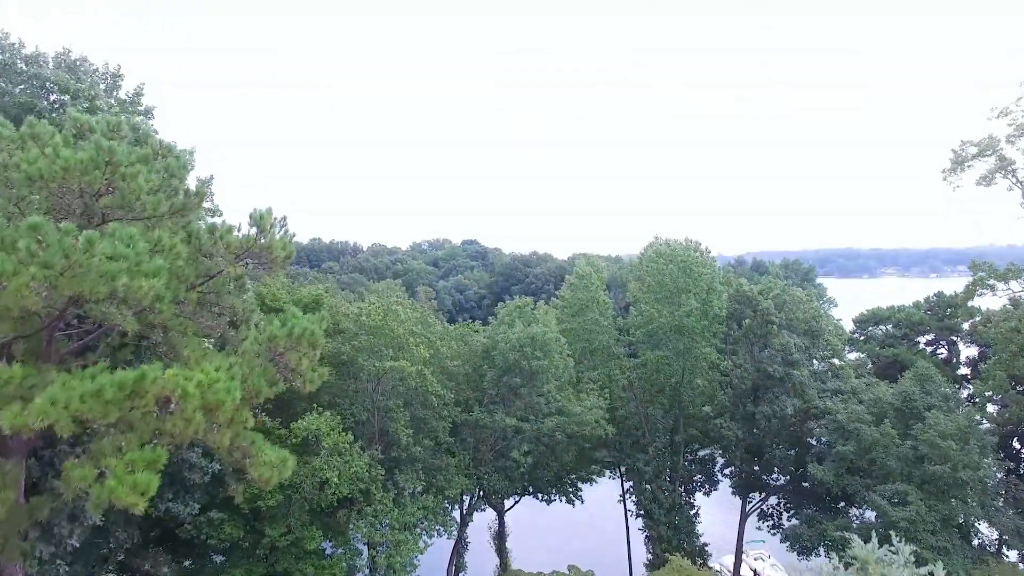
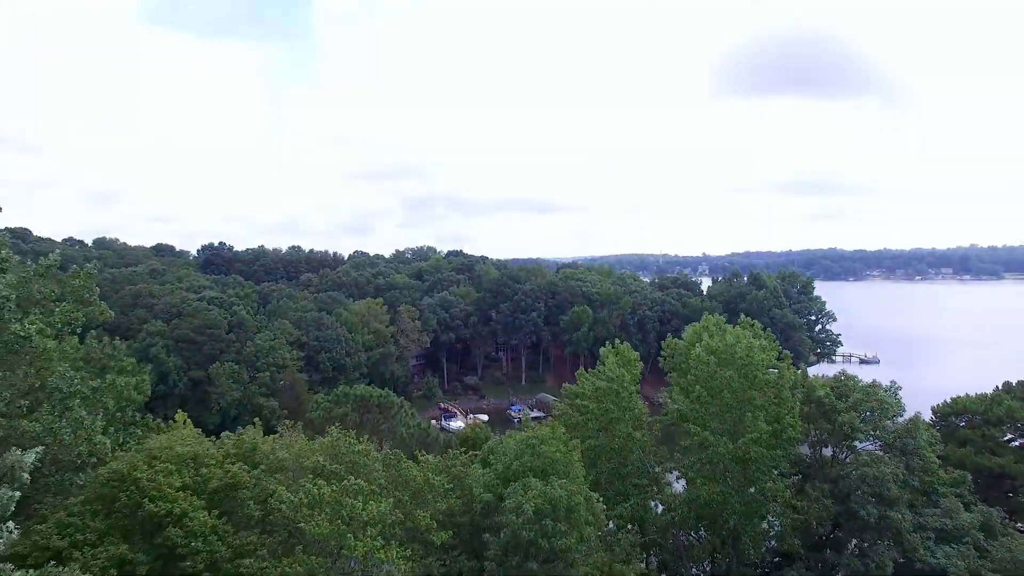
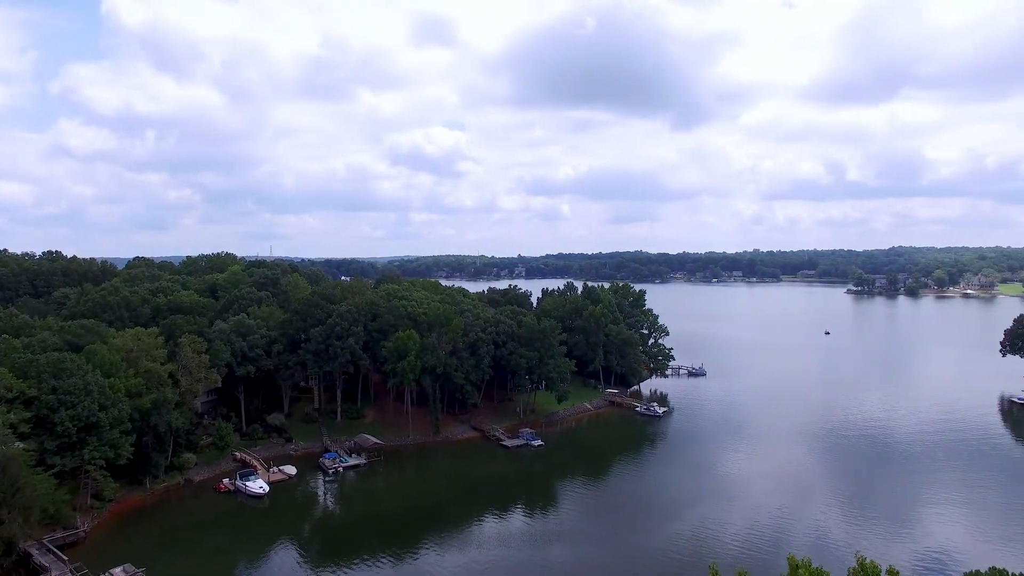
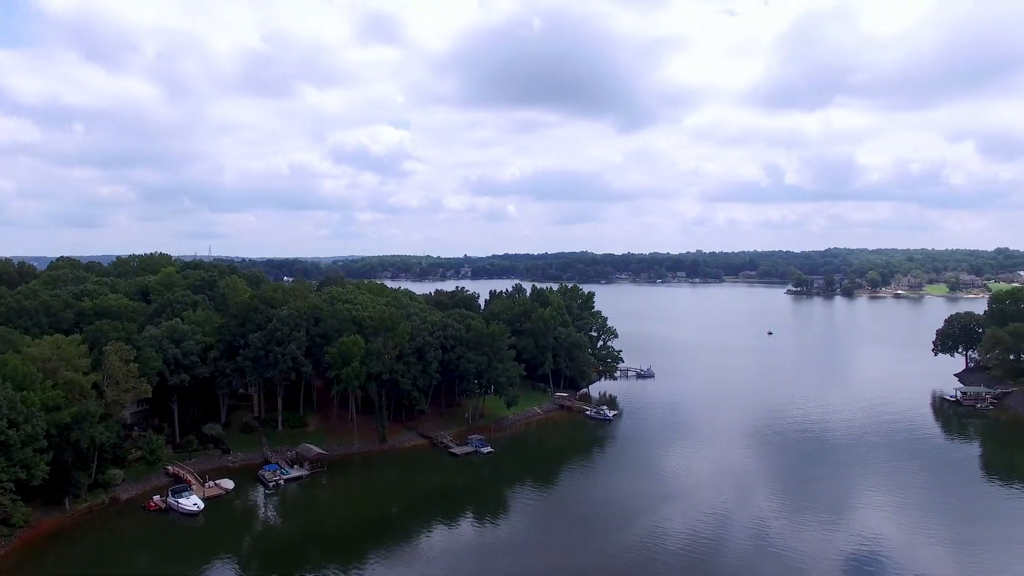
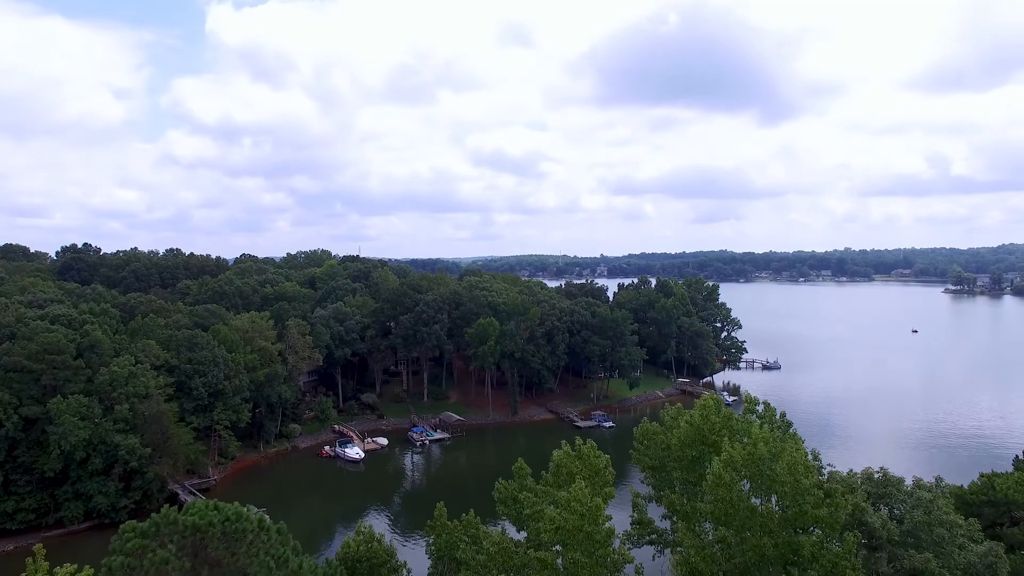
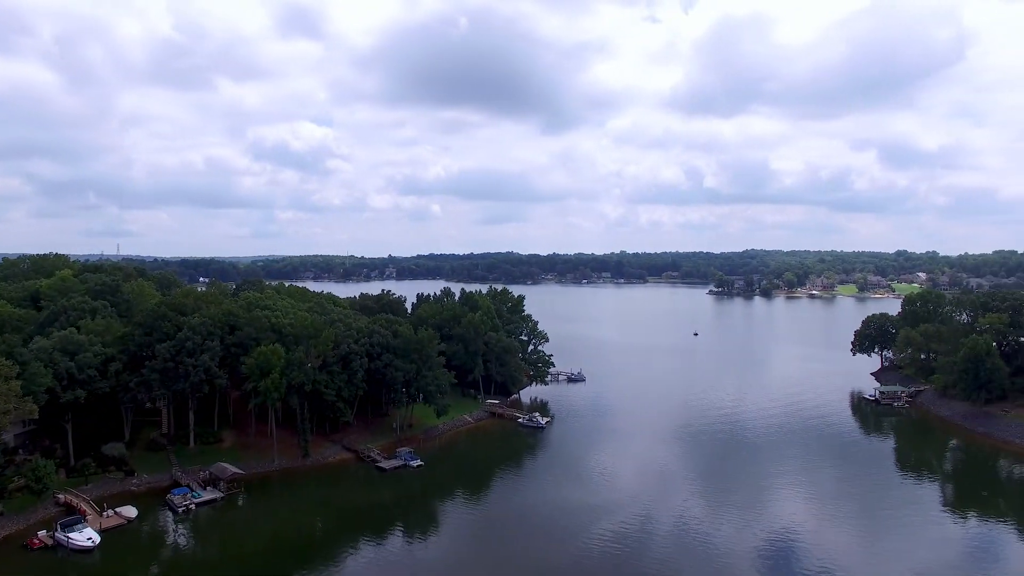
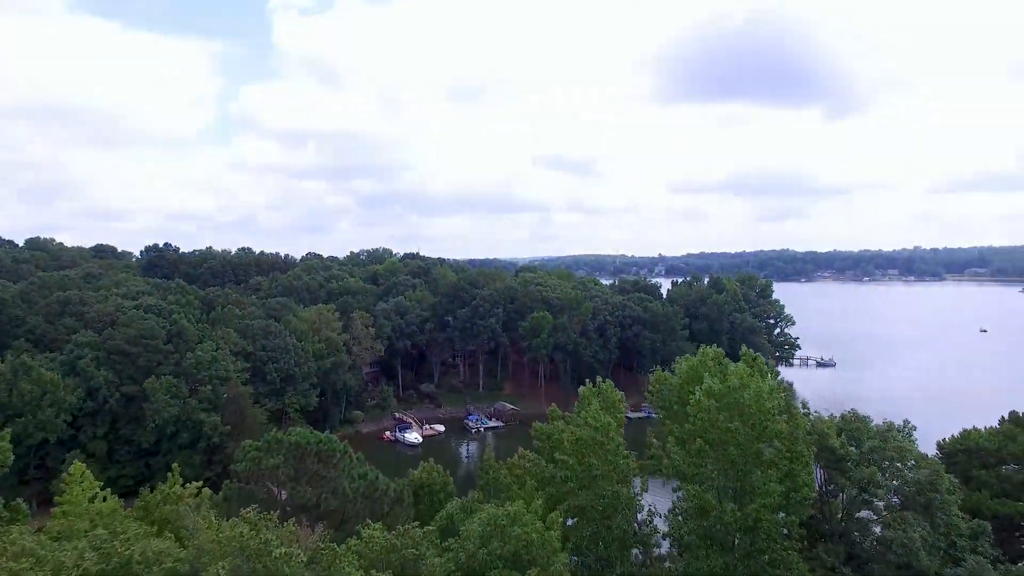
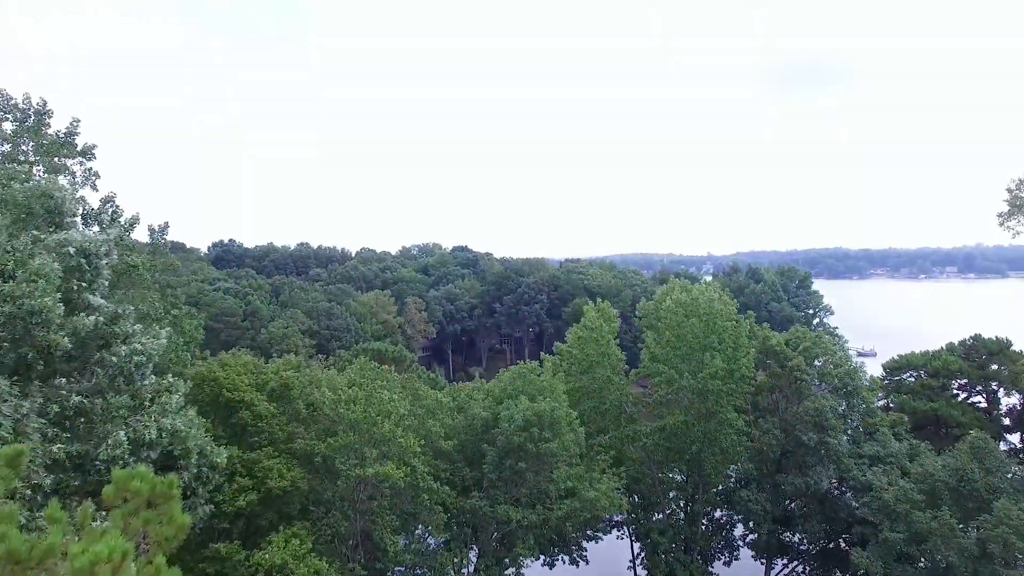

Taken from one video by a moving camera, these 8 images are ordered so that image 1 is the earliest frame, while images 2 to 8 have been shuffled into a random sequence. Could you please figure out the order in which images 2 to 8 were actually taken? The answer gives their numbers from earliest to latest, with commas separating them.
8, 2, 7, 5, 3, 4, 6
